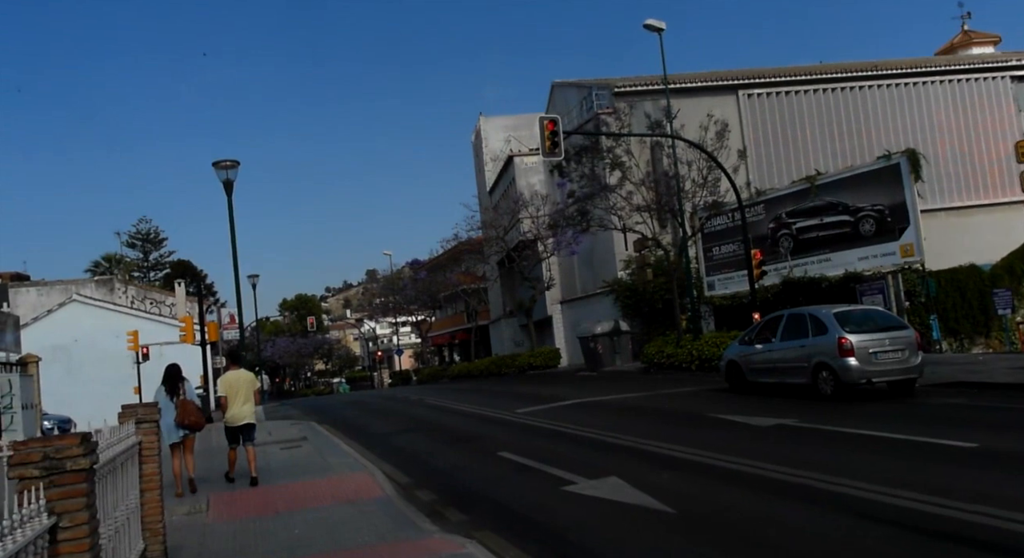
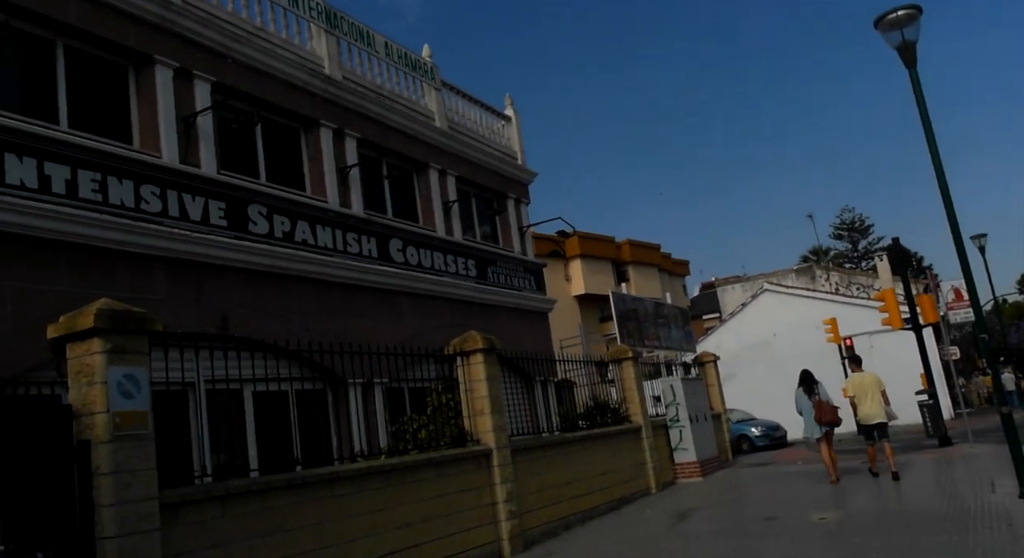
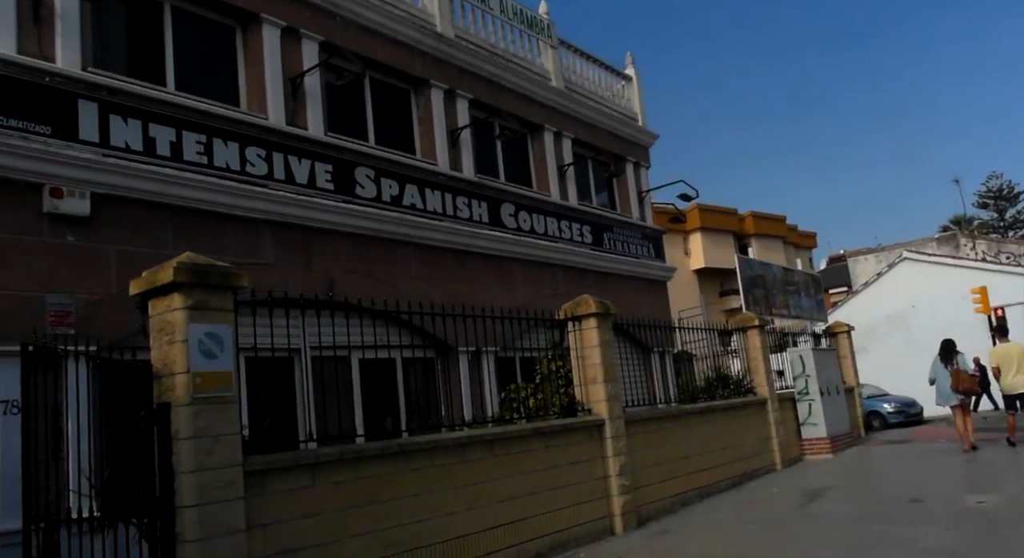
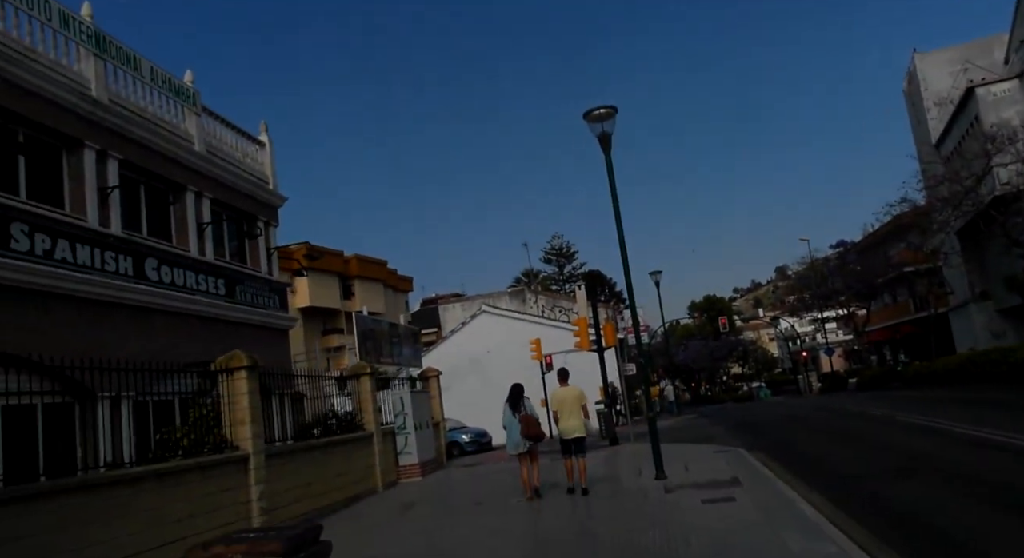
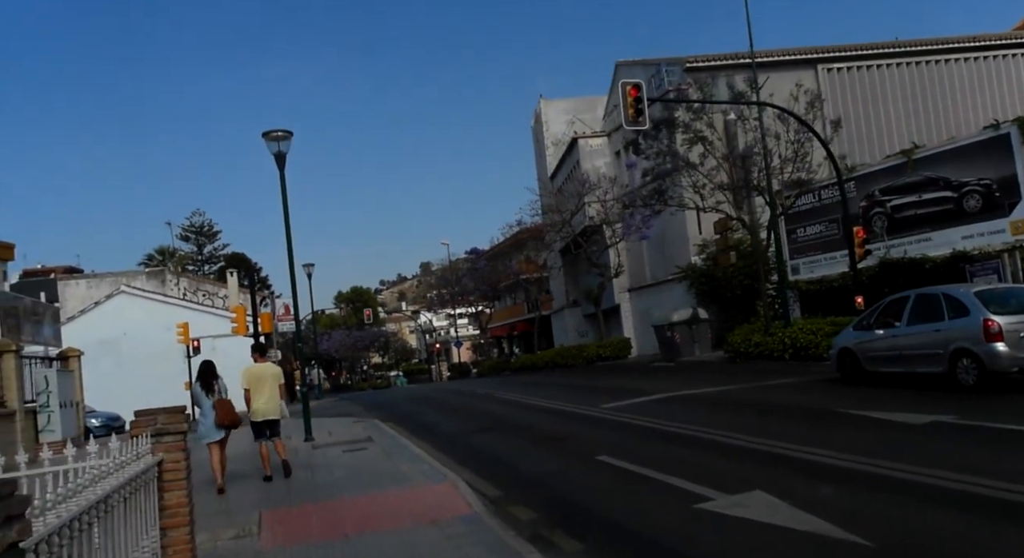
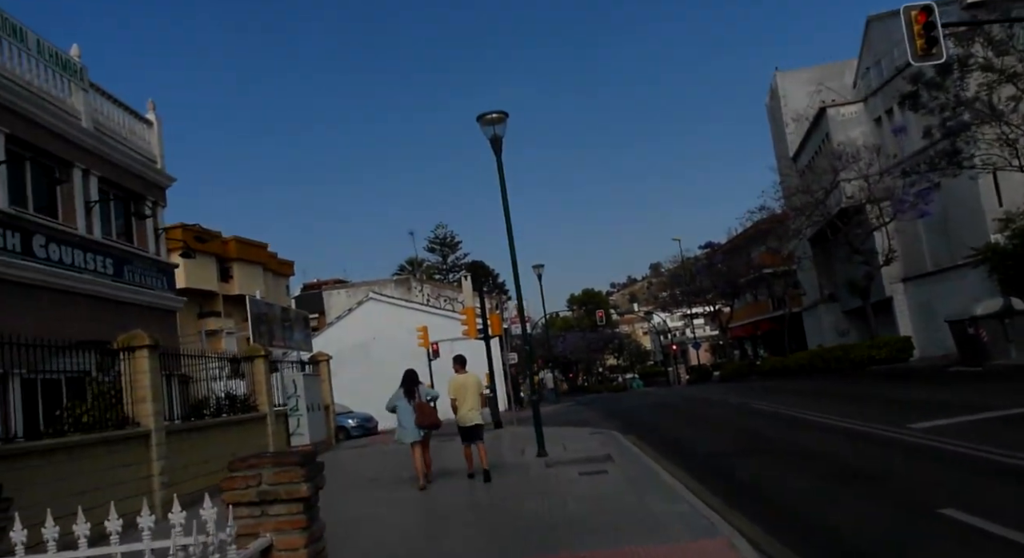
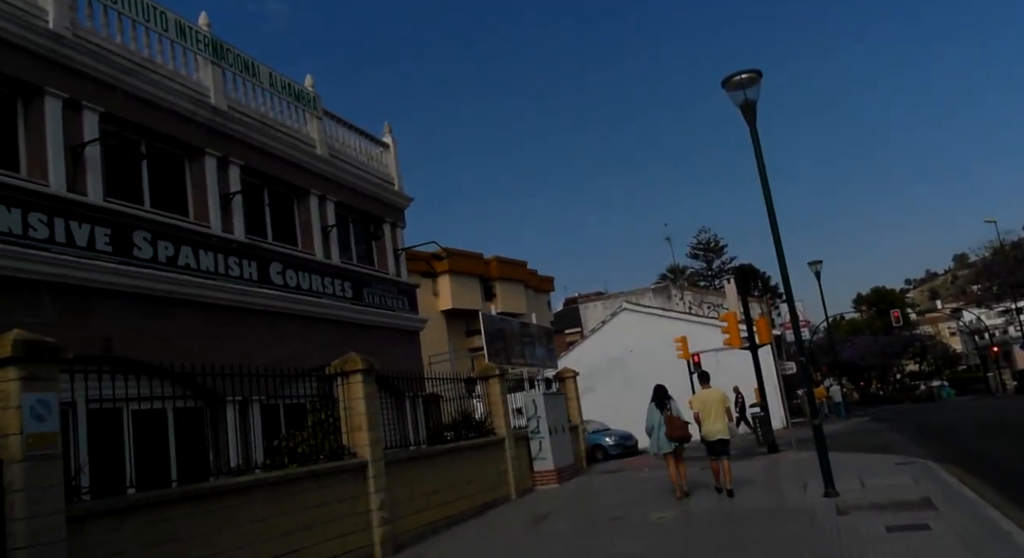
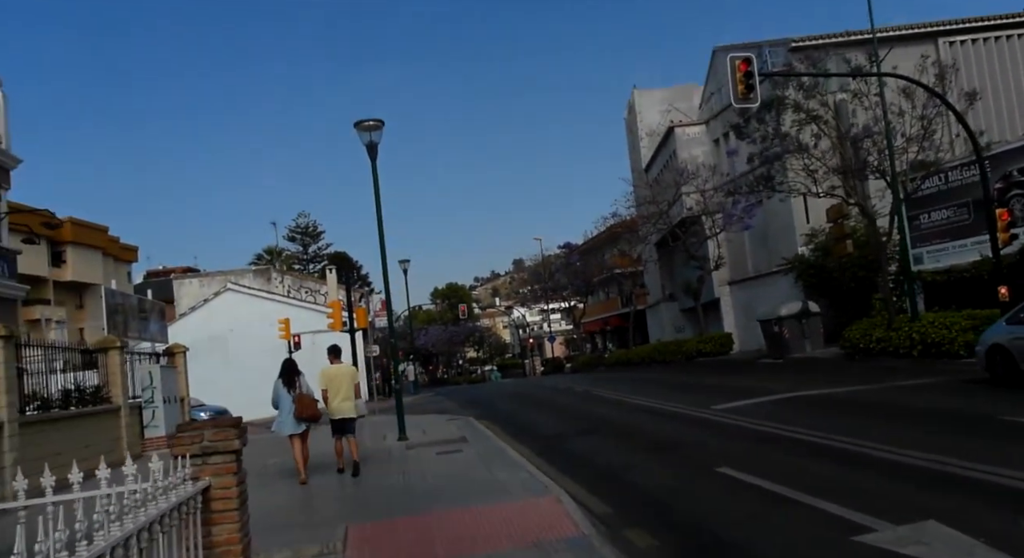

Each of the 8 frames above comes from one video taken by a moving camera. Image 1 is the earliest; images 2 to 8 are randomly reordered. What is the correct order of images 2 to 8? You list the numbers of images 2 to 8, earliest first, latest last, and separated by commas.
5, 8, 6, 4, 7, 2, 3
